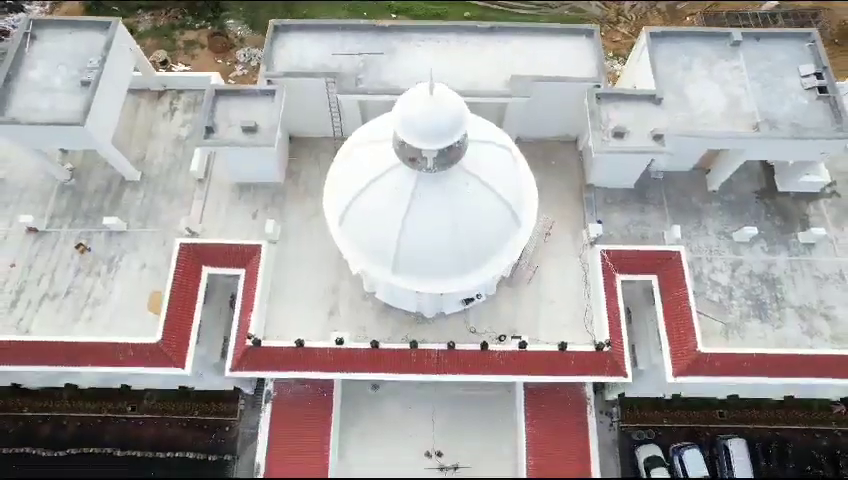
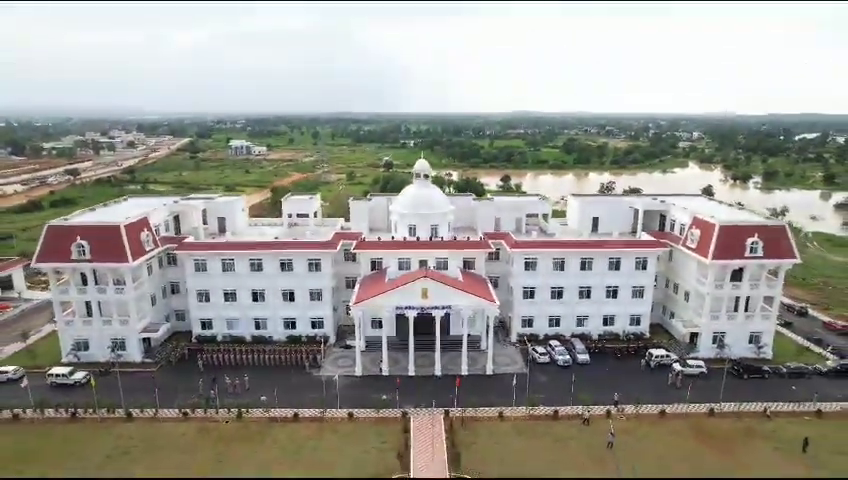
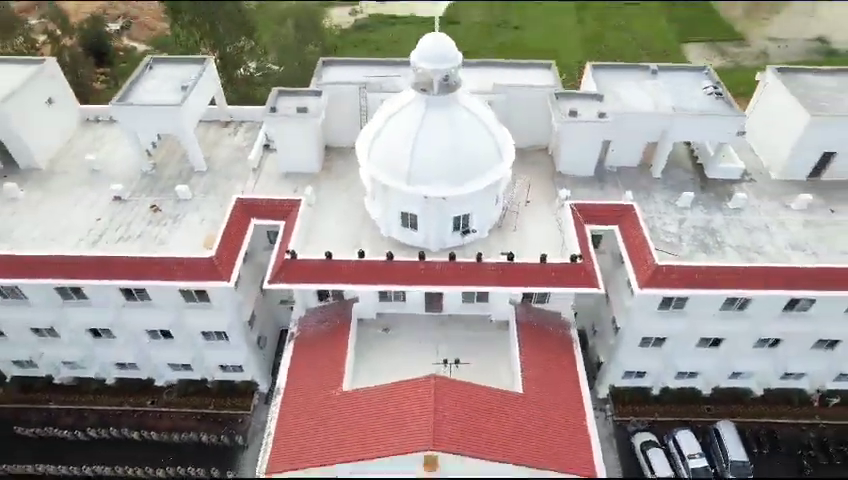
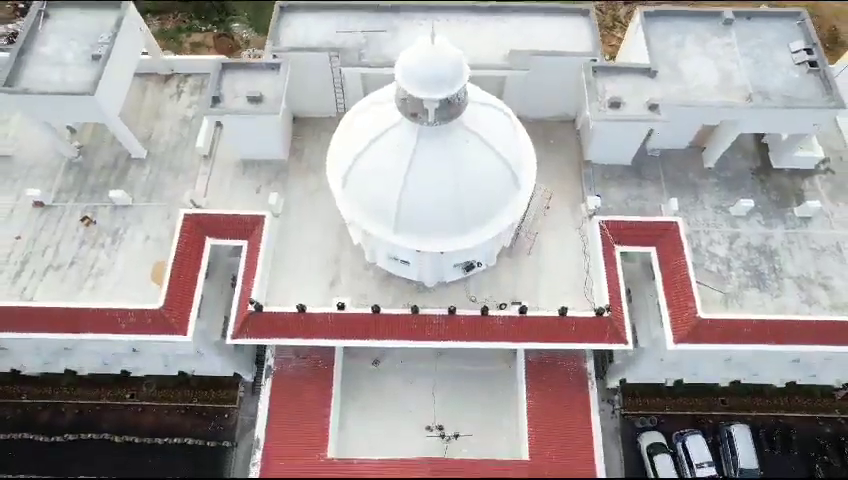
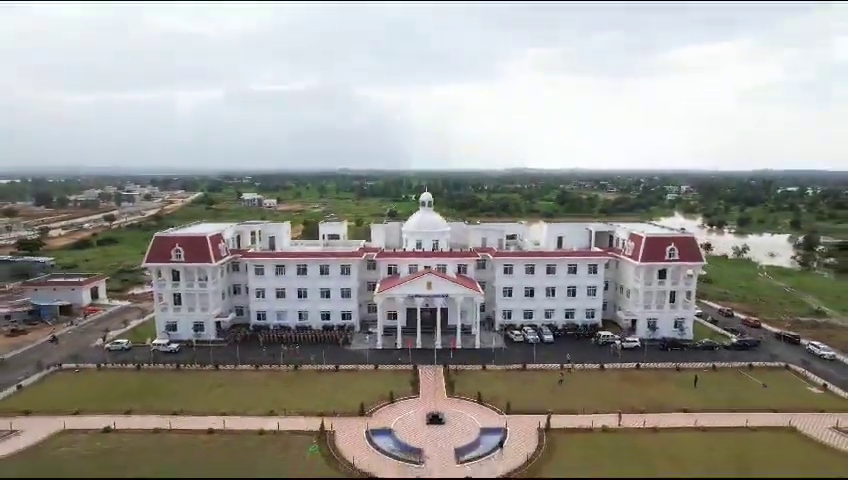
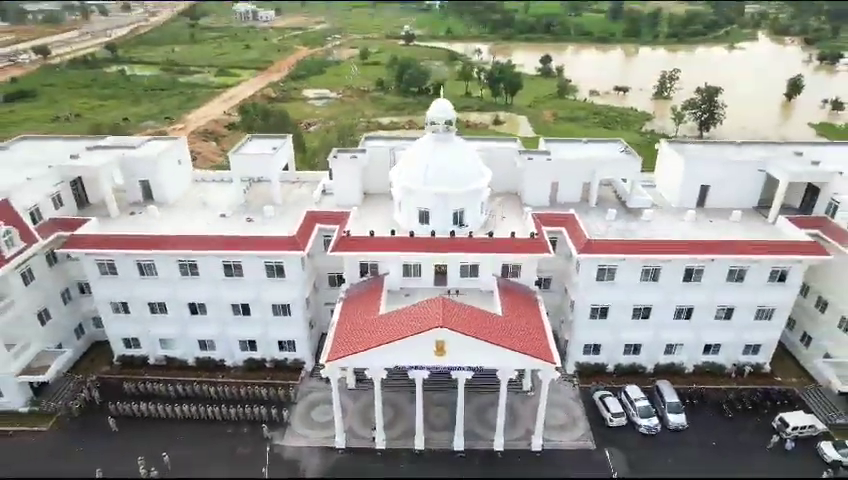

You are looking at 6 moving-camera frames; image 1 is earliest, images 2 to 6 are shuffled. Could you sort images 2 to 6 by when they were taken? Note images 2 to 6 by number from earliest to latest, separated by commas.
4, 3, 6, 2, 5
